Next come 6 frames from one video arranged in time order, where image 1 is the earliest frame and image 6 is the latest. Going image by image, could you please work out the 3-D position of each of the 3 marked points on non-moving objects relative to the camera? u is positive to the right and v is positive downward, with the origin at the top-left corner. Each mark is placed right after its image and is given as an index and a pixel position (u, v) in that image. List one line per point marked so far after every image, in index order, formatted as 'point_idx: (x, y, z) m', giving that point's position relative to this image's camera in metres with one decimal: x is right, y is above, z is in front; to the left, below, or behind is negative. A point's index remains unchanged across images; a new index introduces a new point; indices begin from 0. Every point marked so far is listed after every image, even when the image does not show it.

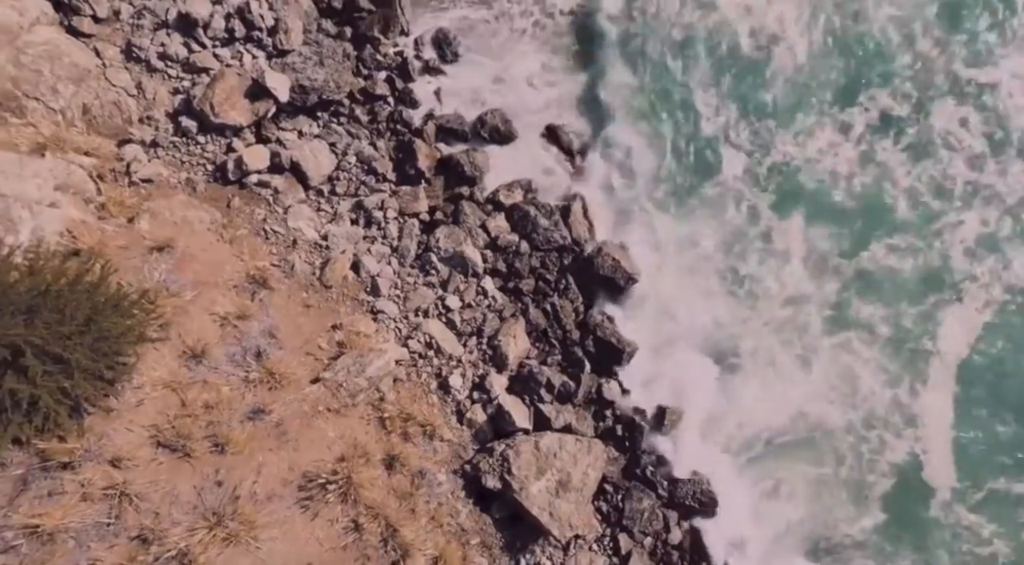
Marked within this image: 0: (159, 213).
0: (-4.2, +0.8, +8.2) m
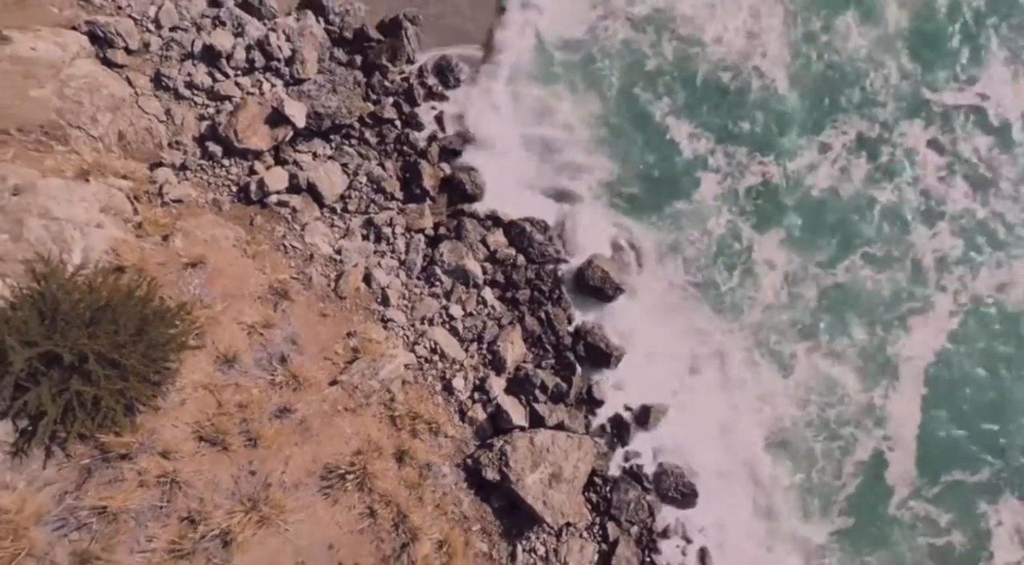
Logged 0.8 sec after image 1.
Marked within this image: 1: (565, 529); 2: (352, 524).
0: (-4.2, +0.7, +9.1) m
1: (+0.7, -3.4, +9.4) m
2: (-1.8, -2.7, +7.6) m
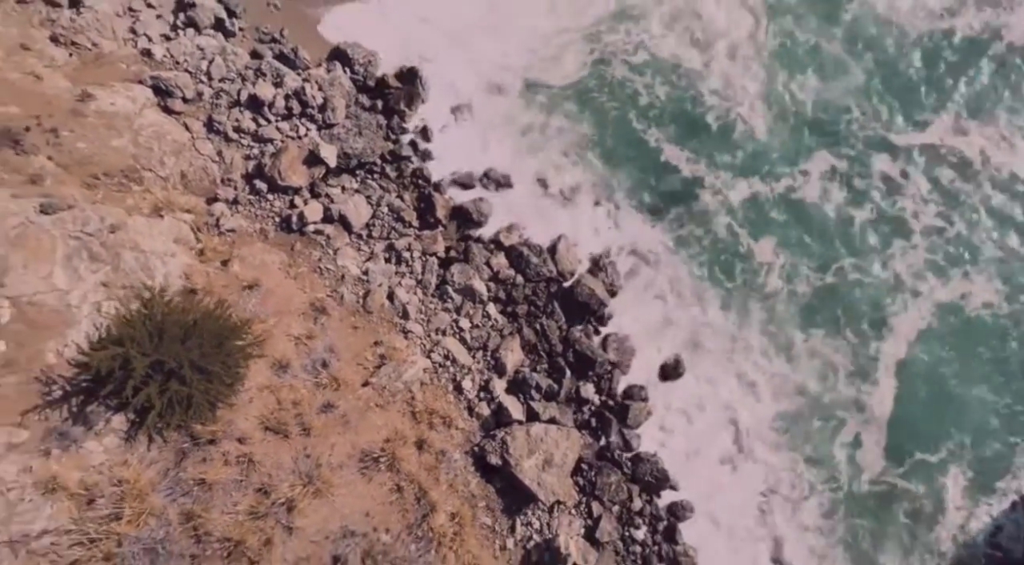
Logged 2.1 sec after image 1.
0: (-4.2, +0.4, +10.9) m
1: (+0.7, -3.7, +11.2) m
2: (-1.8, -3.0, +9.4) m
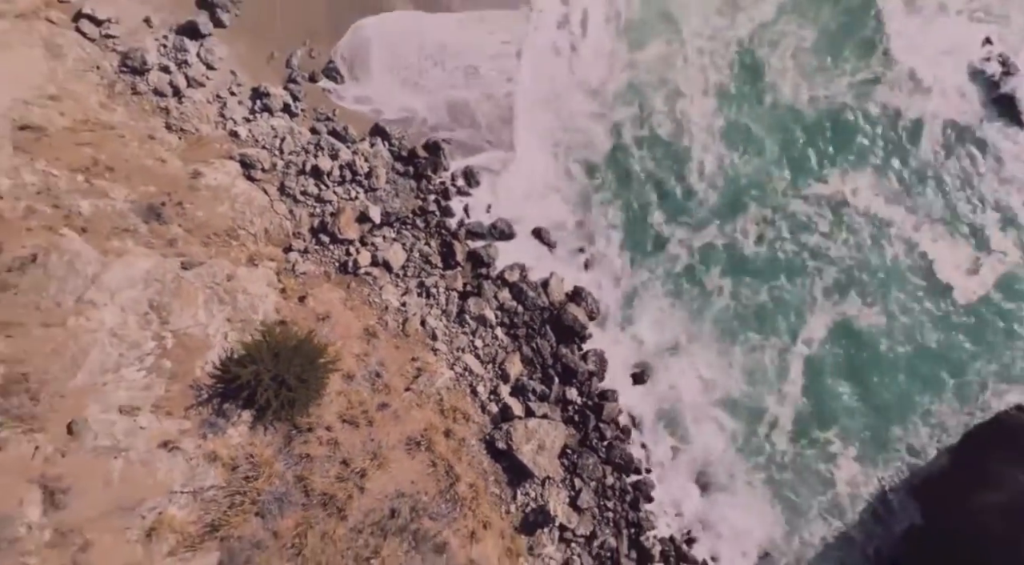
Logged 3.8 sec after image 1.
0: (-4.2, -0.3, +14.7) m
1: (+0.8, -4.3, +15.0) m
2: (-1.7, -3.6, +13.1) m
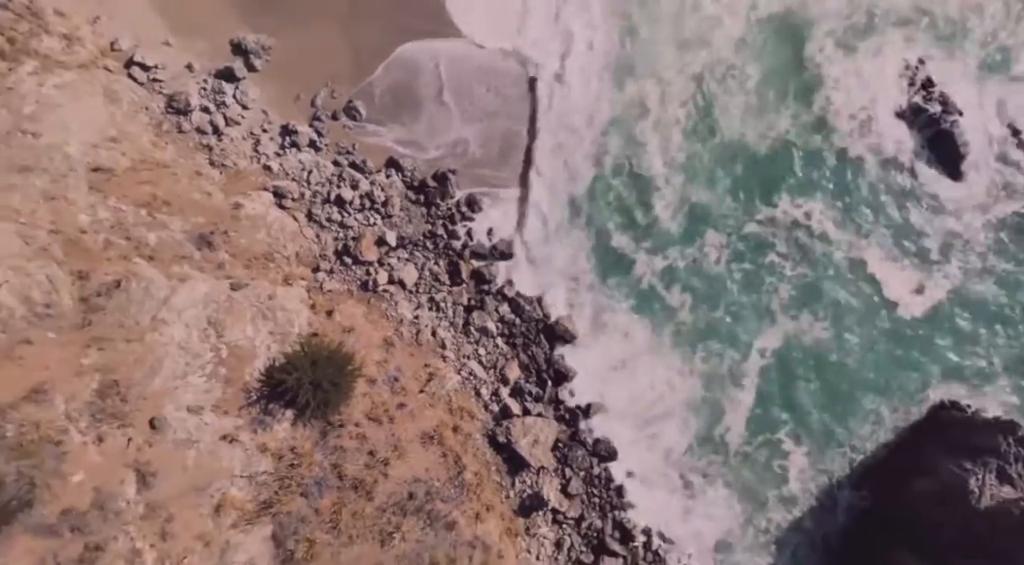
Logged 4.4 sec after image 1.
0: (-4.2, -0.7, +17.0) m
1: (+0.7, -4.8, +17.3) m
2: (-1.7, -4.0, +15.4) m
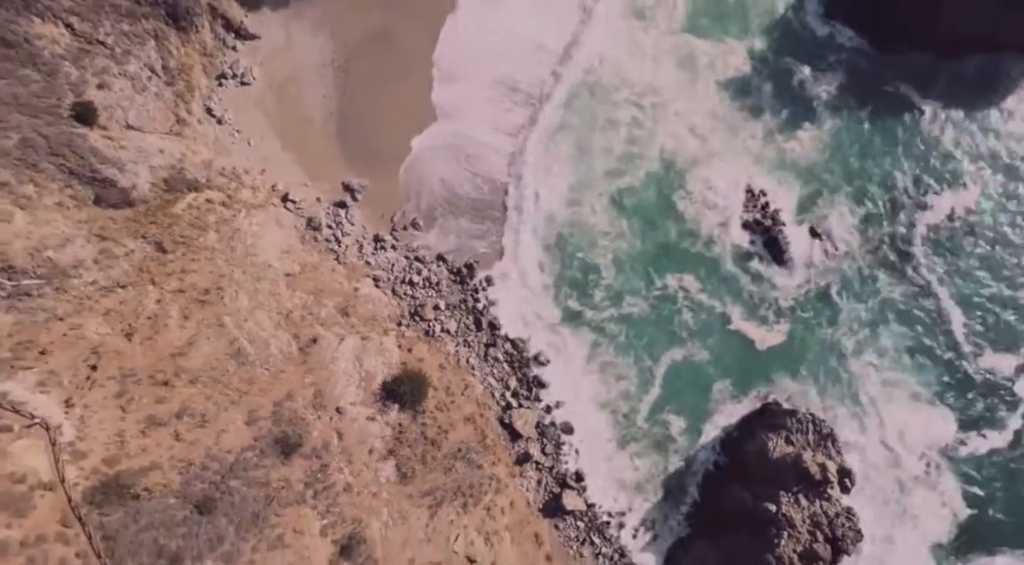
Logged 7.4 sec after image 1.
0: (-4.2, -2.9, +29.8) m
1: (+0.8, -6.9, +30.2) m
2: (-1.7, -6.2, +28.3) m
